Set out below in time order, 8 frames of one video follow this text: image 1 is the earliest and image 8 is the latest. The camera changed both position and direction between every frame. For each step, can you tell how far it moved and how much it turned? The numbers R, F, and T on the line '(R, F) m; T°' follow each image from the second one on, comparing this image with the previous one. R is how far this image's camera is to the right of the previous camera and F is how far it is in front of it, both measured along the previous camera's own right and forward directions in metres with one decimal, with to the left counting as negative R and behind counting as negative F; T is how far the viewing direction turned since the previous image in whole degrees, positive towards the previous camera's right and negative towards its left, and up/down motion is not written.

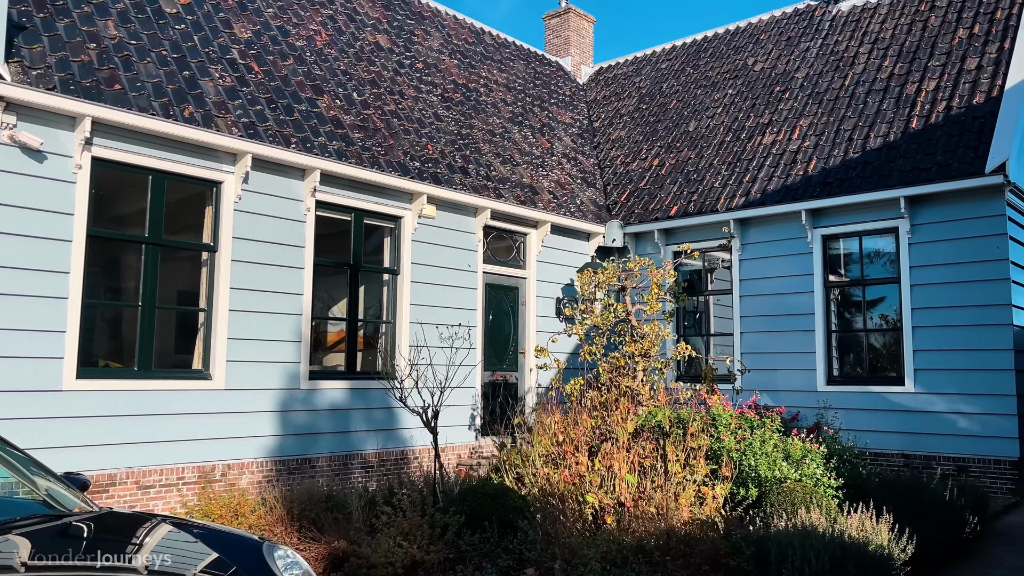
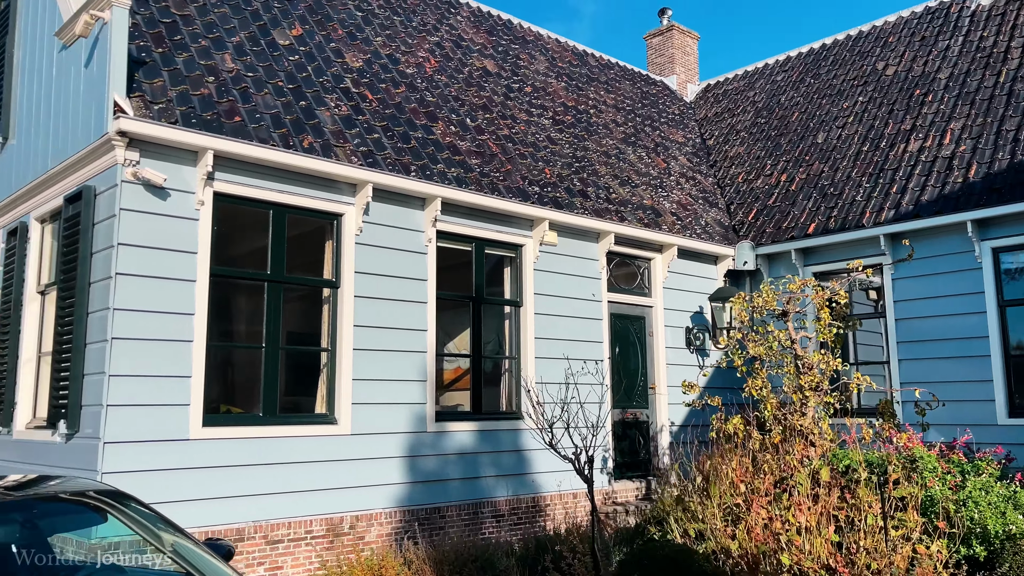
(-0.5, +0.7) m; -6°
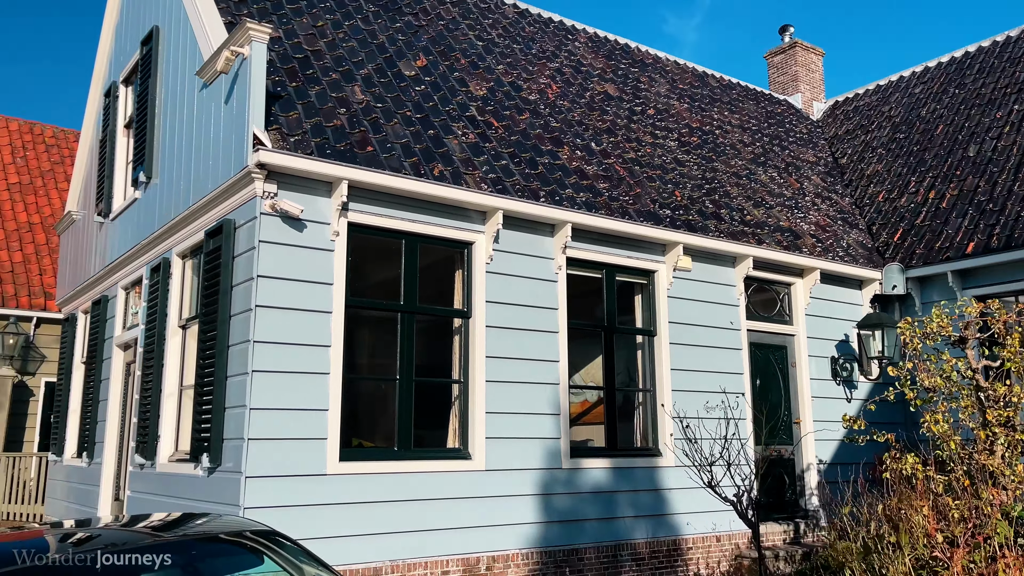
(-0.3, +0.3) m; -7°
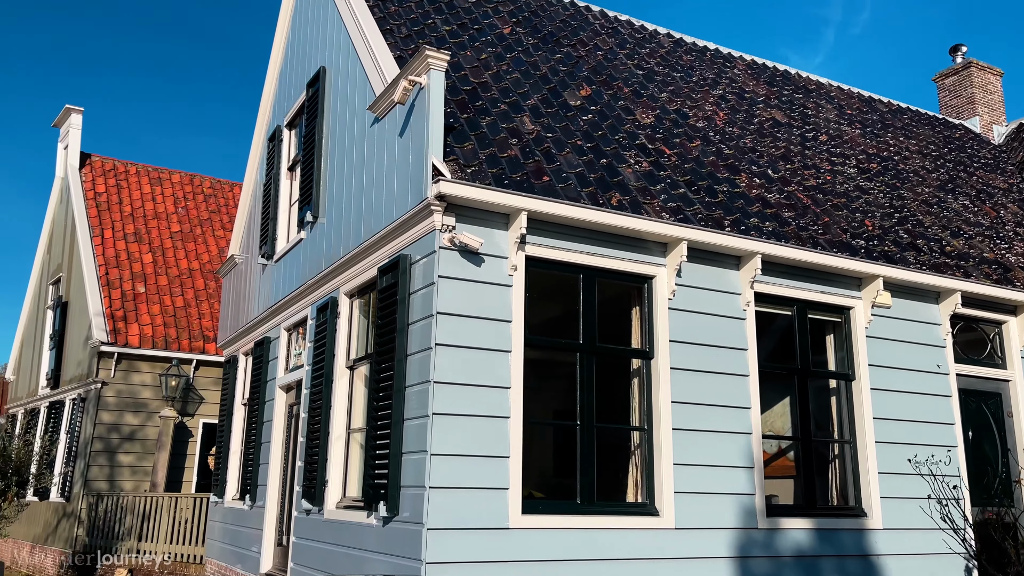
(-0.5, +0.5) m; -8°
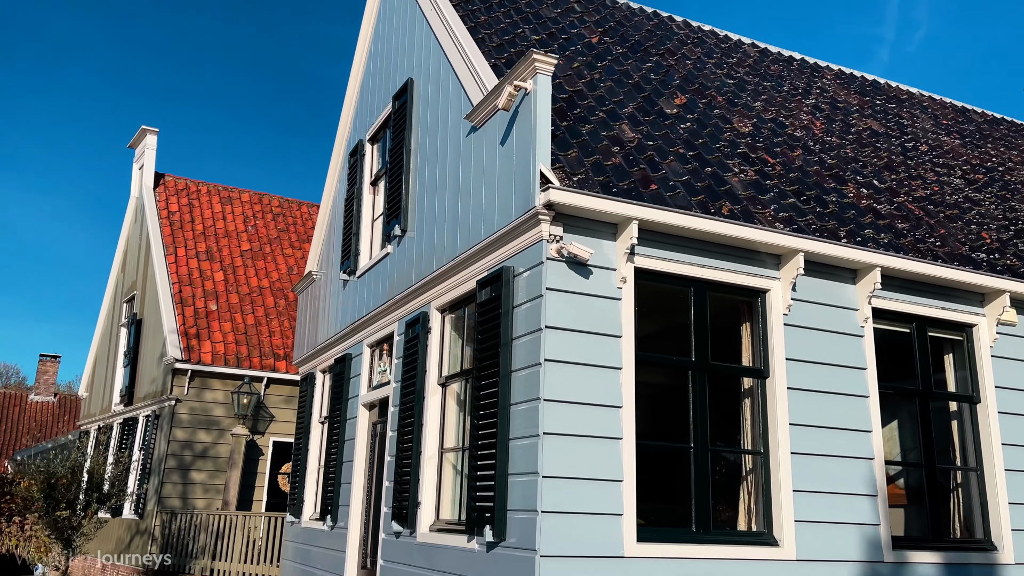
(-0.4, +0.3) m; -3°
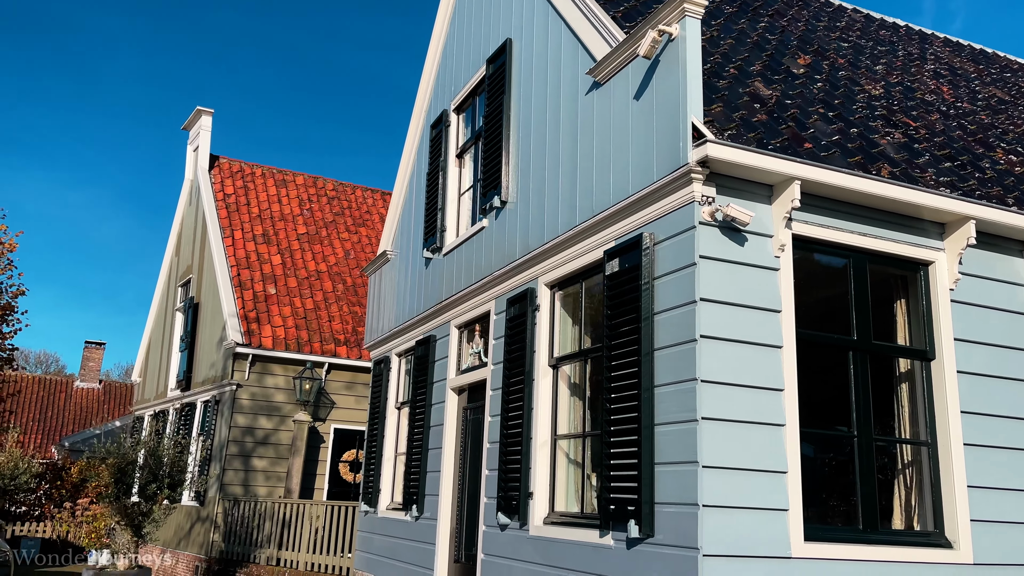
(-0.7, +0.6) m; -2°
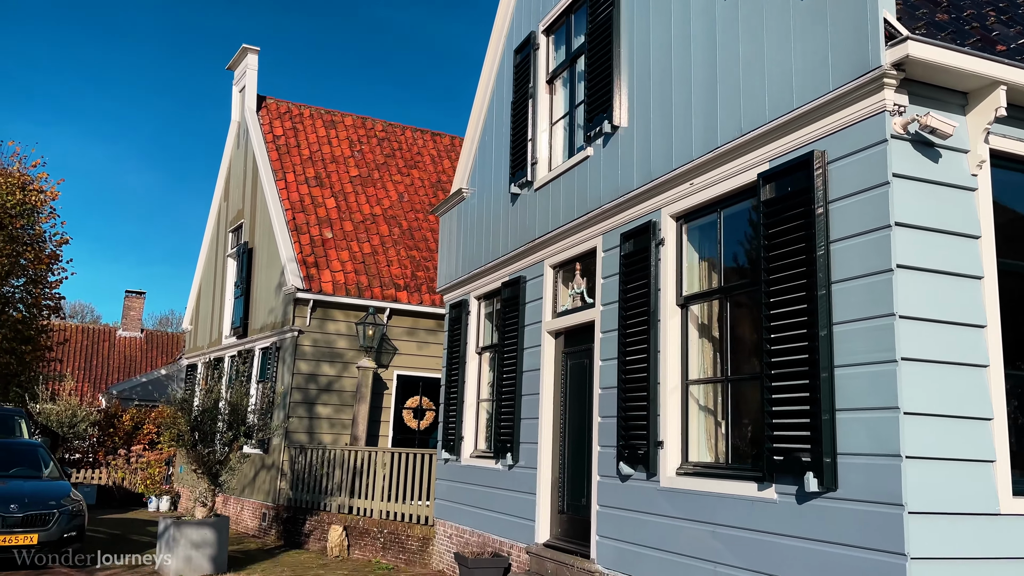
(-0.7, +0.6) m; -2°
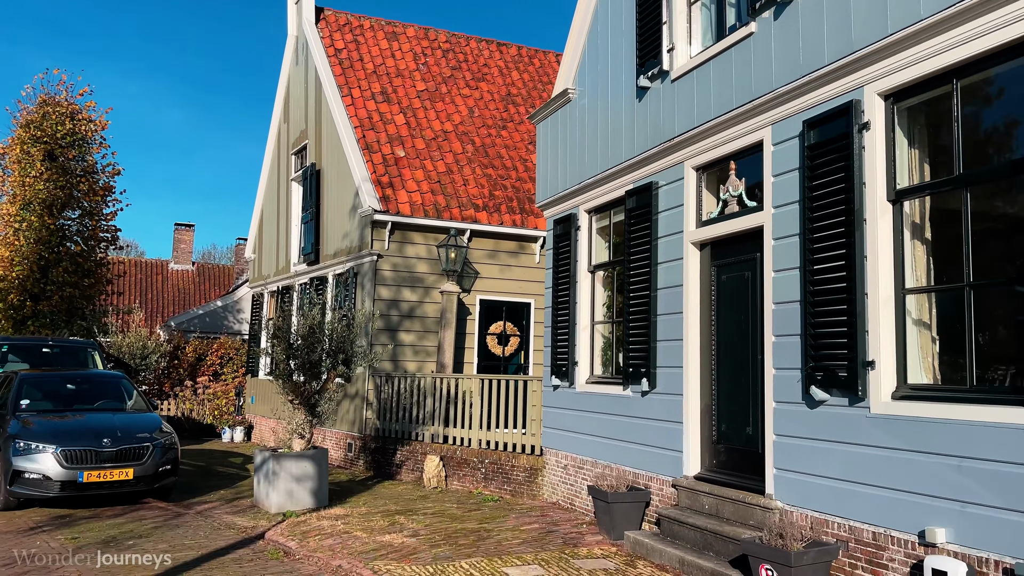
(-0.9, +0.9) m; -2°
